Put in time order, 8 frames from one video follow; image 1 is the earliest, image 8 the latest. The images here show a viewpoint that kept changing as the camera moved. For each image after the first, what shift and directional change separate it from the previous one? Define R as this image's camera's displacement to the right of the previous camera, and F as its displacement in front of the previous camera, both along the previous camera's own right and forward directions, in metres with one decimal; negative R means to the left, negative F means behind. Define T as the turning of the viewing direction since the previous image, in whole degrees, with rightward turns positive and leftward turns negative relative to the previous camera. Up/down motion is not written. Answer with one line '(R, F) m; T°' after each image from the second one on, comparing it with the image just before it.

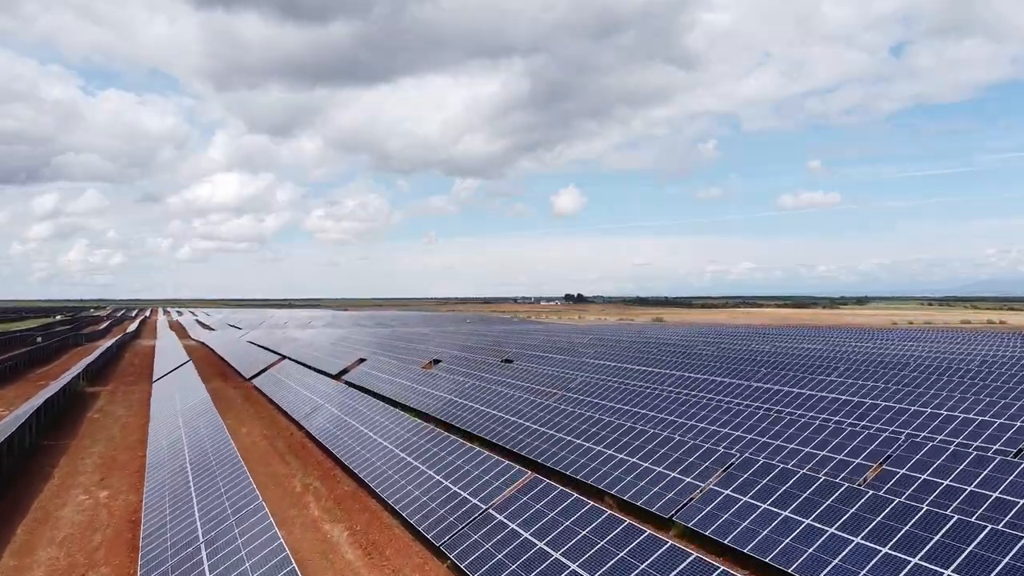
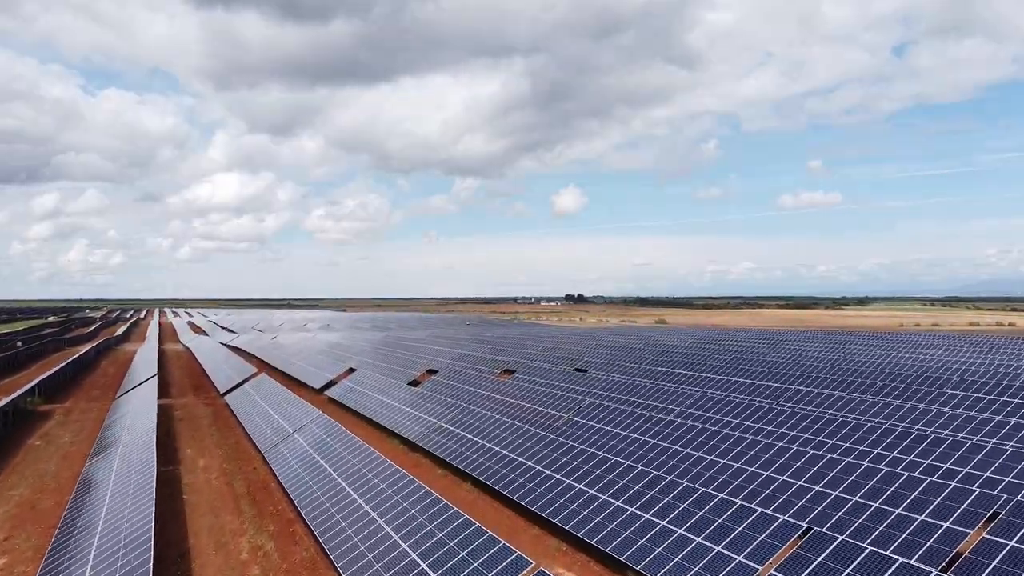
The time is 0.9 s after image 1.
(0.0, +2.5) m; 0°
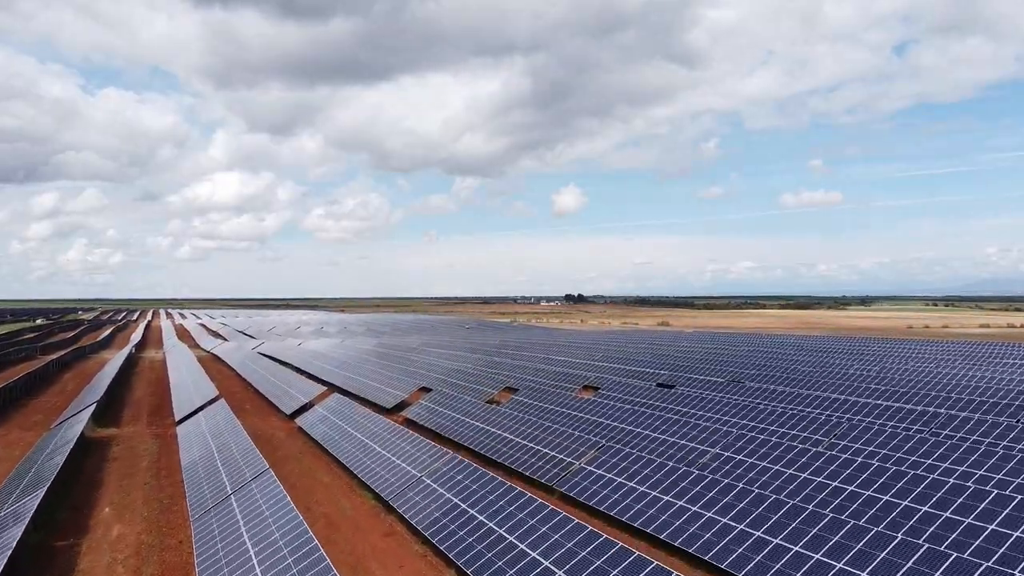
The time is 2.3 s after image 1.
(+0.1, +3.5) m; 0°
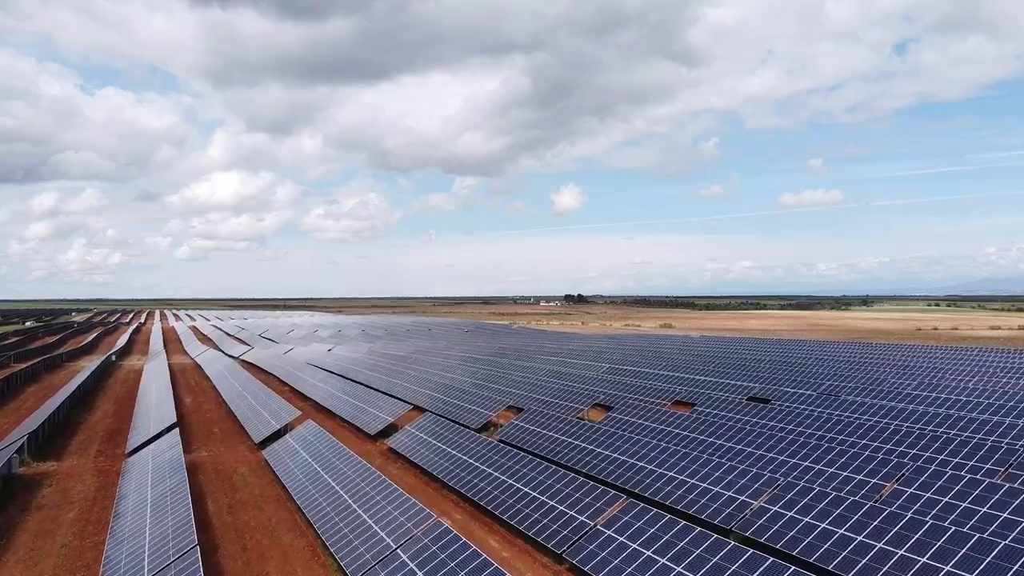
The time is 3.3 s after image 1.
(0.0, +3.0) m; 0°
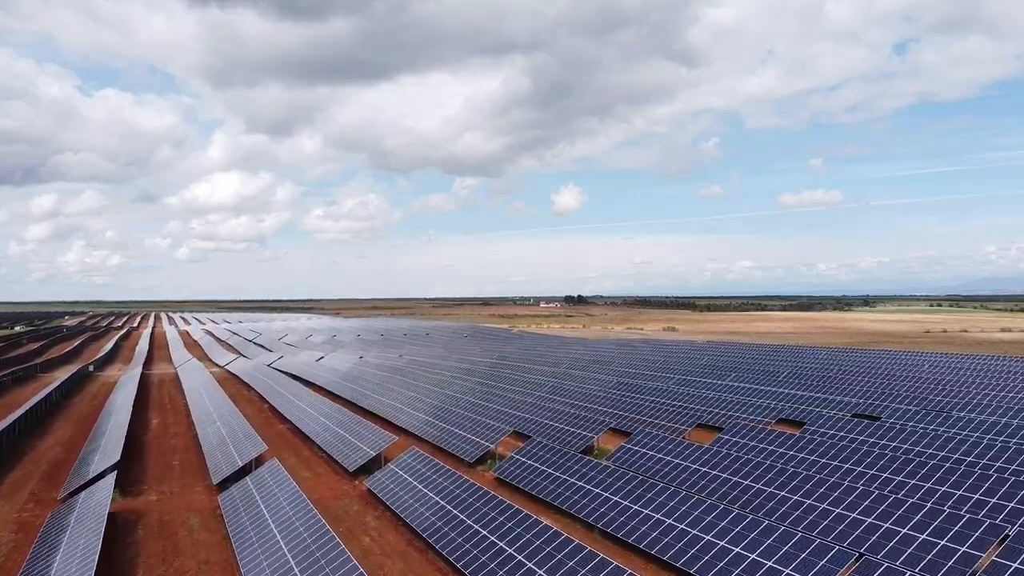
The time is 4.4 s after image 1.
(+0.1, +2.9) m; 0°
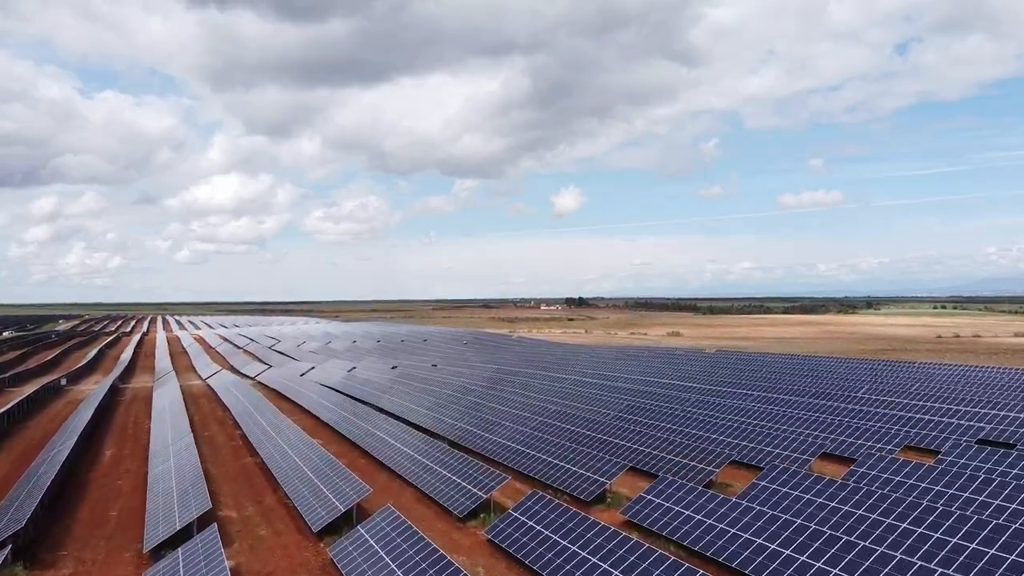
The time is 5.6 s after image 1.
(+0.1, +3.4) m; 0°
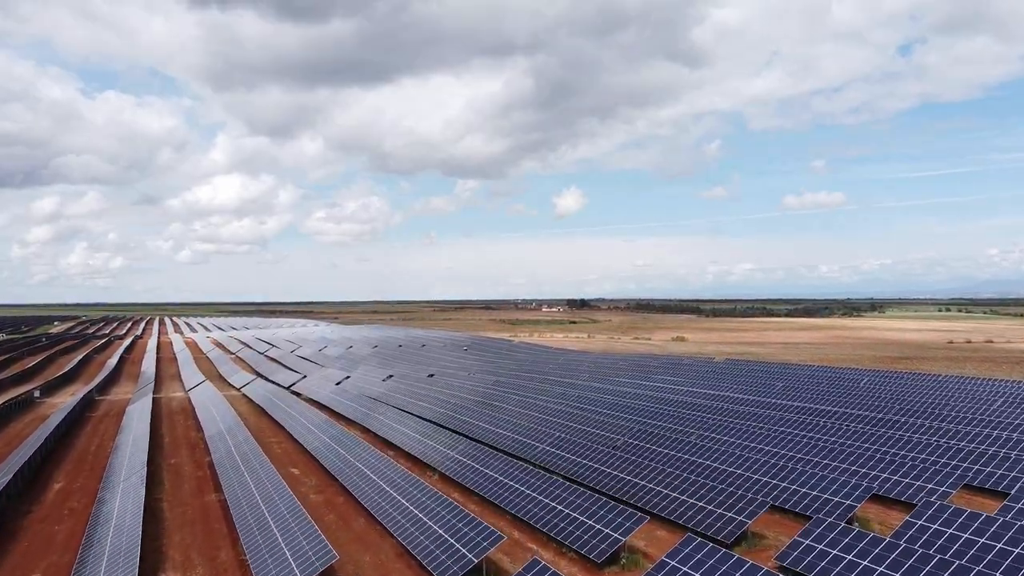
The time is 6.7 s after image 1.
(+0.1, +3.0) m; 0°
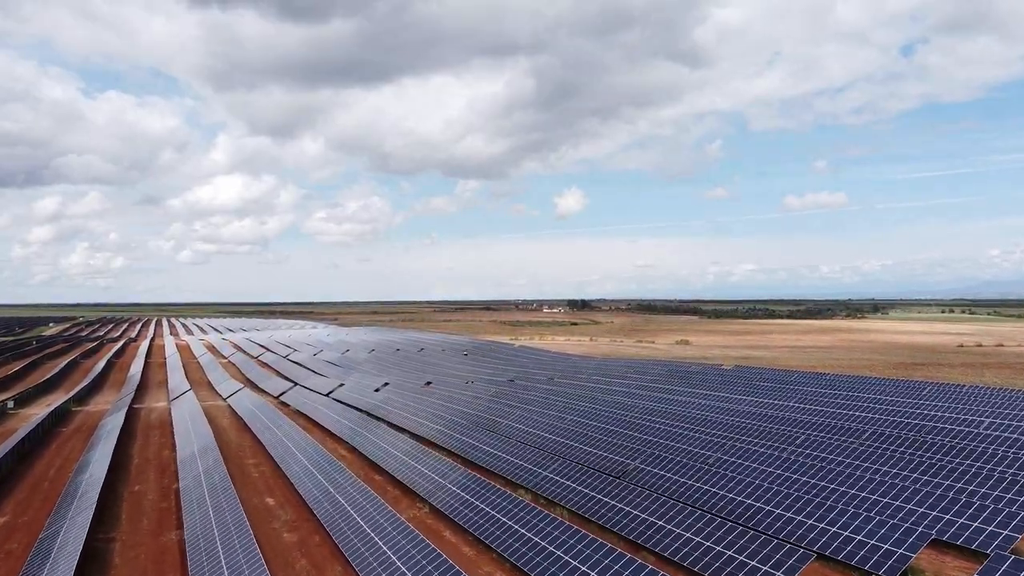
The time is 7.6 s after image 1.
(+0.1, +2.6) m; 0°
